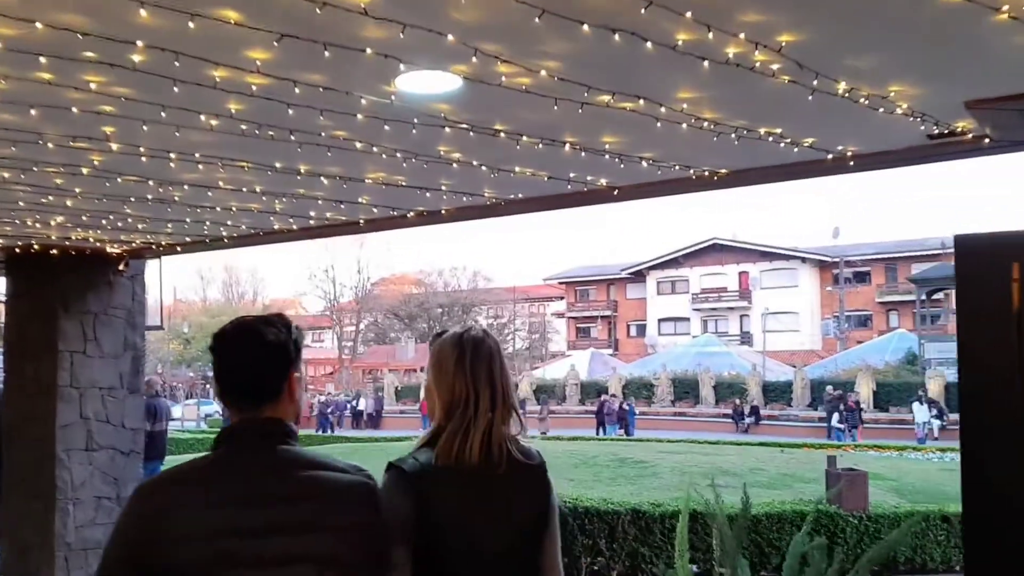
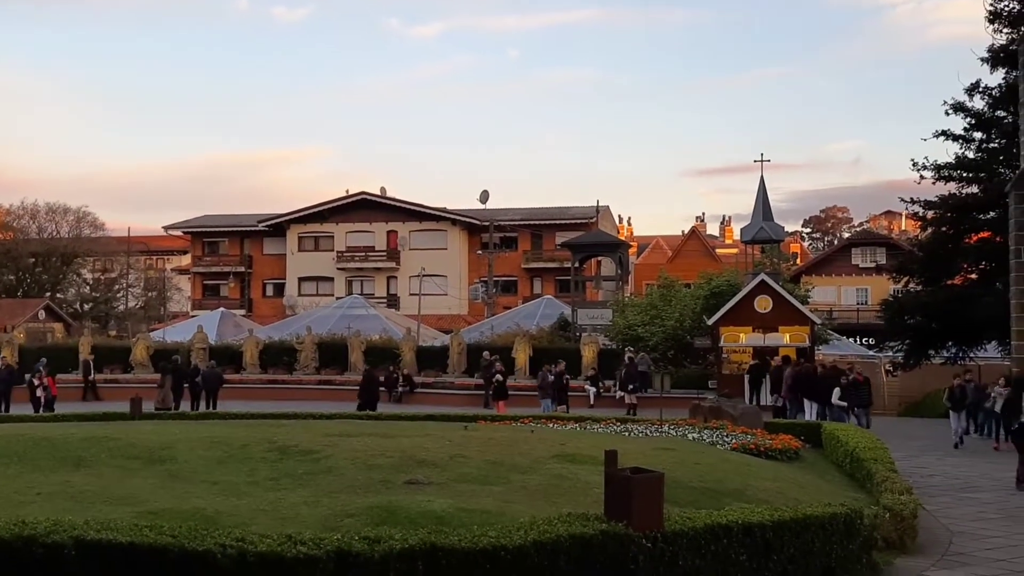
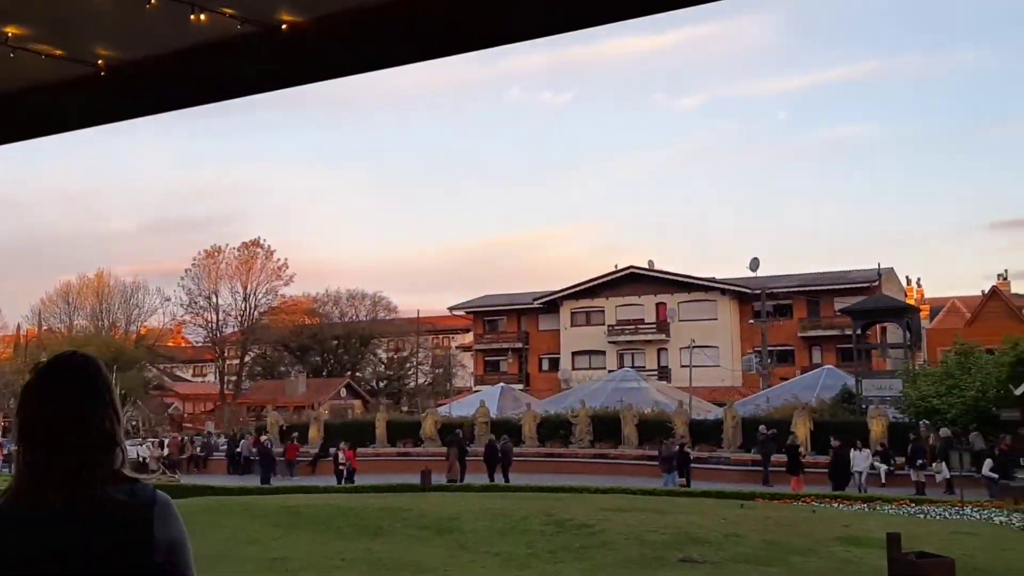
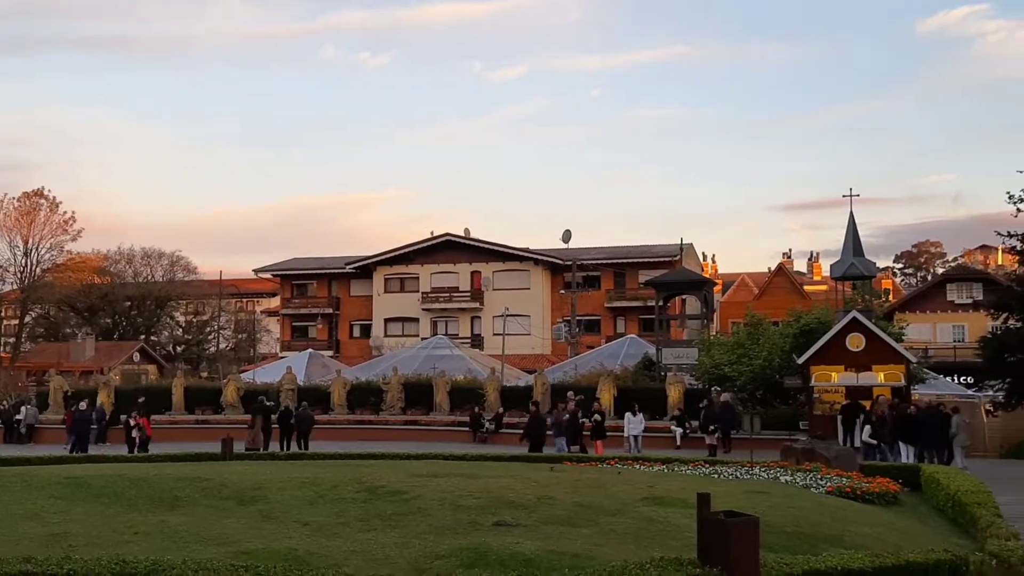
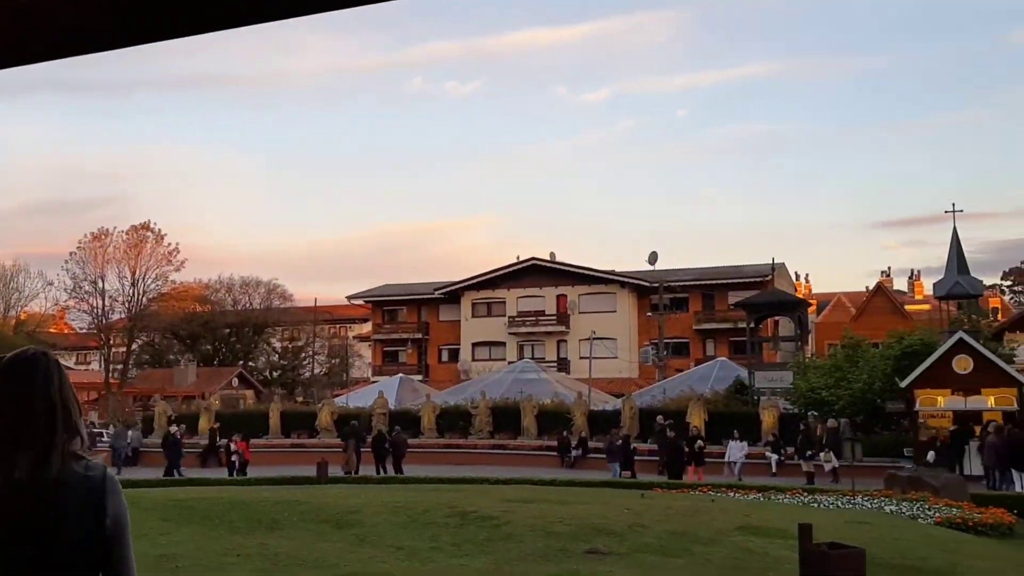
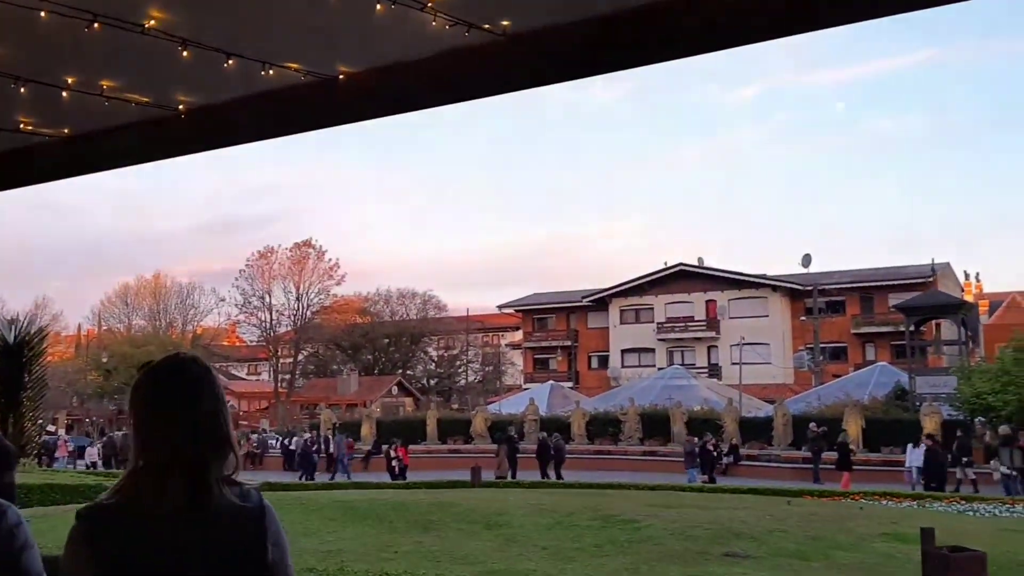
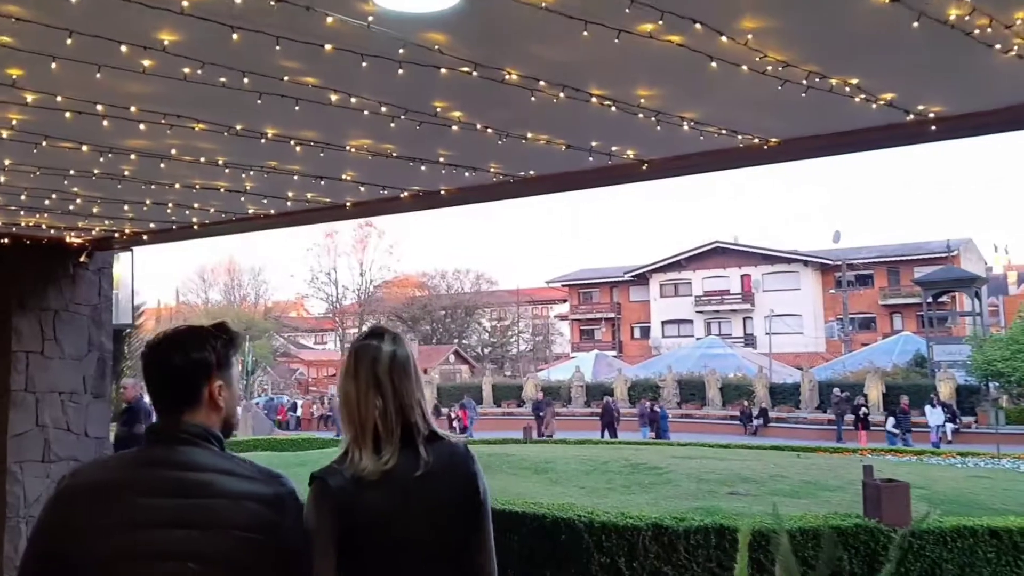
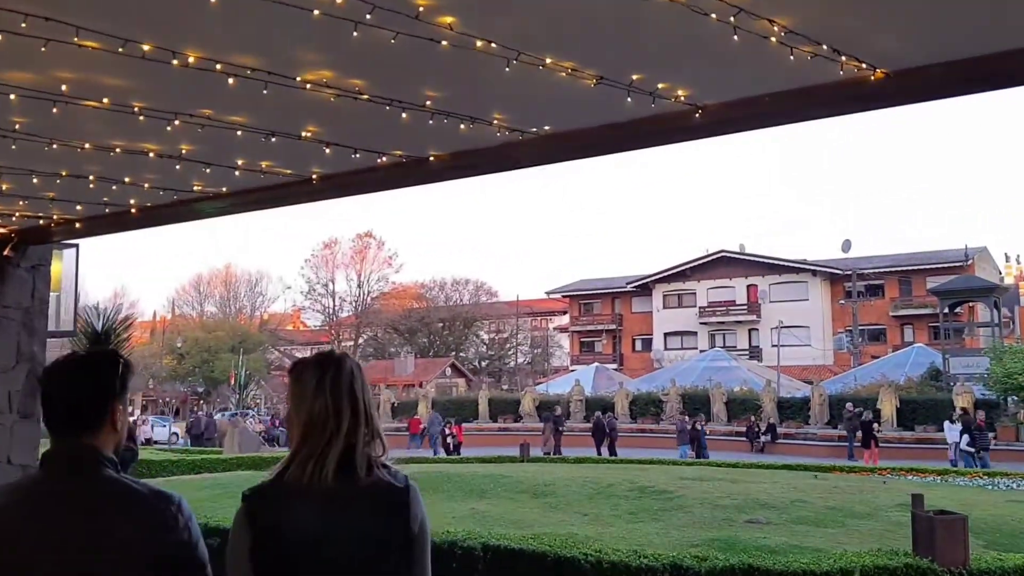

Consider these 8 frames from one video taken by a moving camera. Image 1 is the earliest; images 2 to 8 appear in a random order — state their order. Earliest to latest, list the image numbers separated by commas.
7, 8, 6, 3, 5, 4, 2
